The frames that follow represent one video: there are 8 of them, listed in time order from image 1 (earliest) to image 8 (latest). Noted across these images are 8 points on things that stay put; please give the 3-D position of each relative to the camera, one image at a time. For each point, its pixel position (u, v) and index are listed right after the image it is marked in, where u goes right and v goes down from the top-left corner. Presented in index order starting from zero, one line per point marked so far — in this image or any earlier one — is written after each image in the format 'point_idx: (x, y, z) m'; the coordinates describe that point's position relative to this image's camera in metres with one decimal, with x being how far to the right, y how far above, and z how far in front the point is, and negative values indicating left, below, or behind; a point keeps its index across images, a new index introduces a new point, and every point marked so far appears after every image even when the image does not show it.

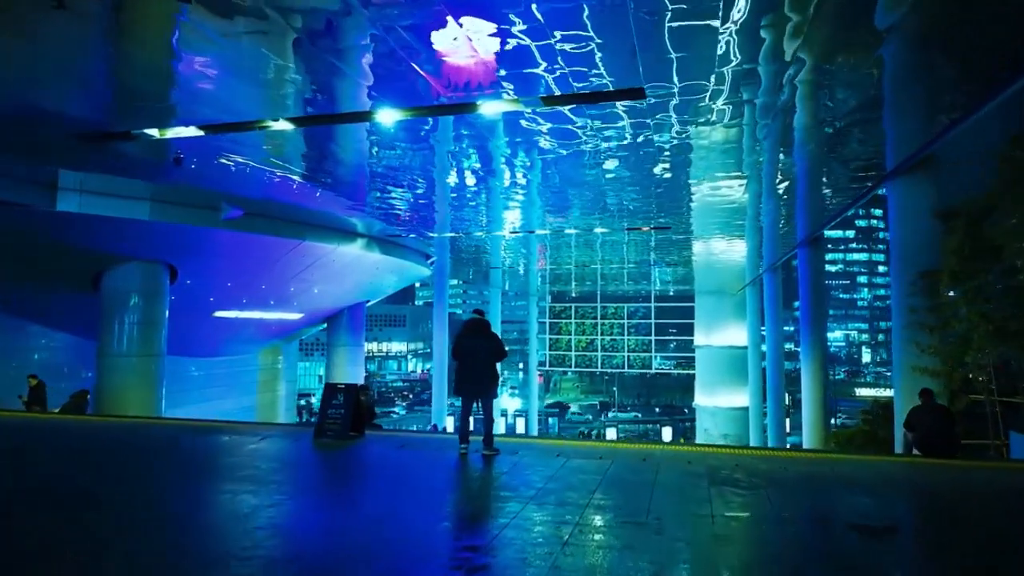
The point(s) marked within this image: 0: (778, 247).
0: (+7.8, +1.1, +19.8) m
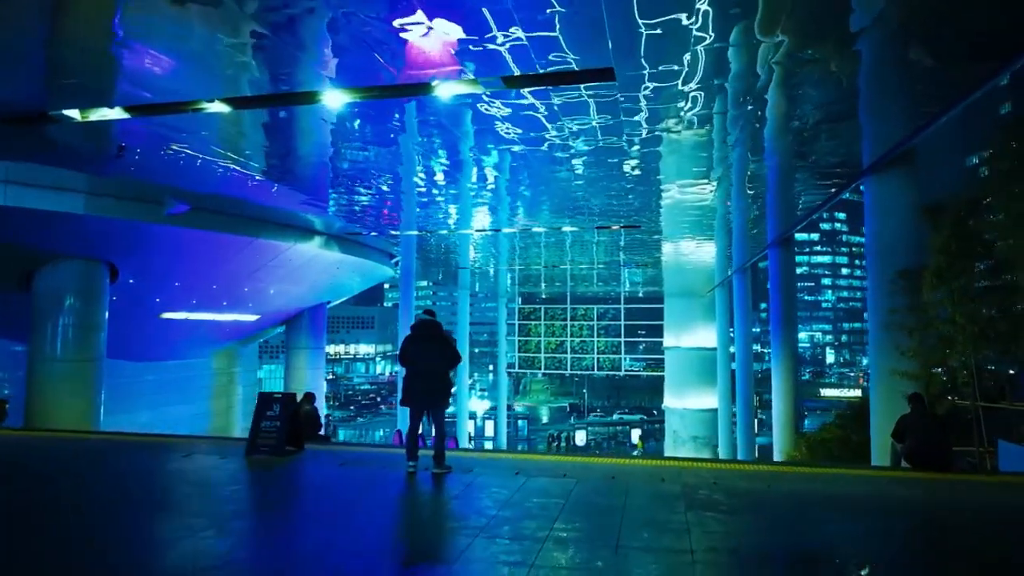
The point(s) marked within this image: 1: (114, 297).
0: (+6.8, +1.1, +19.7) m
1: (-7.8, -0.1, +13.3) m
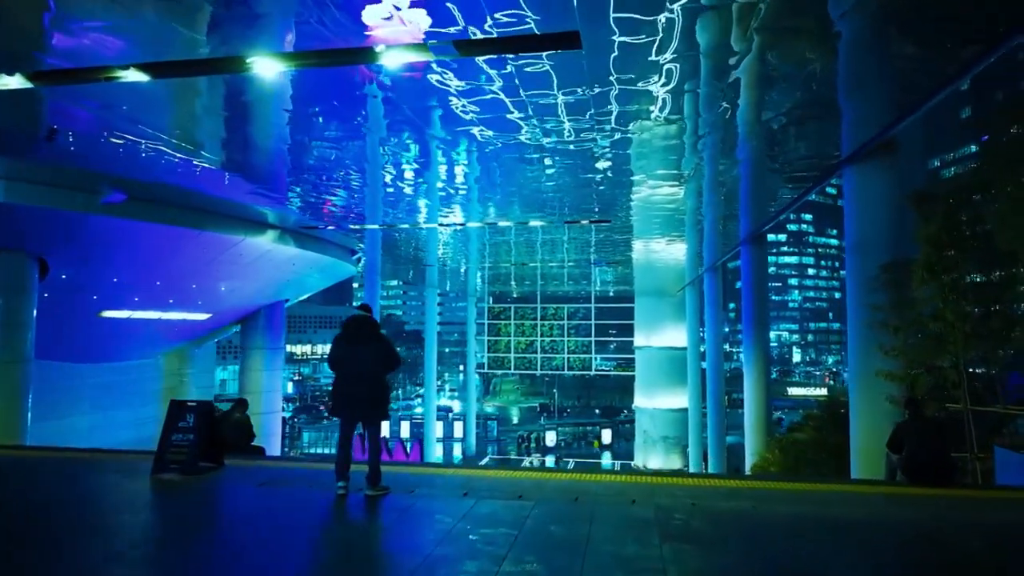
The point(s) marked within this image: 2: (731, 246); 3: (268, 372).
0: (+5.9, +1.1, +19.5) m
1: (-8.5, -0.1, +12.5) m
2: (+6.2, +1.1, +19.2) m
3: (-6.5, -2.2, +18.6) m
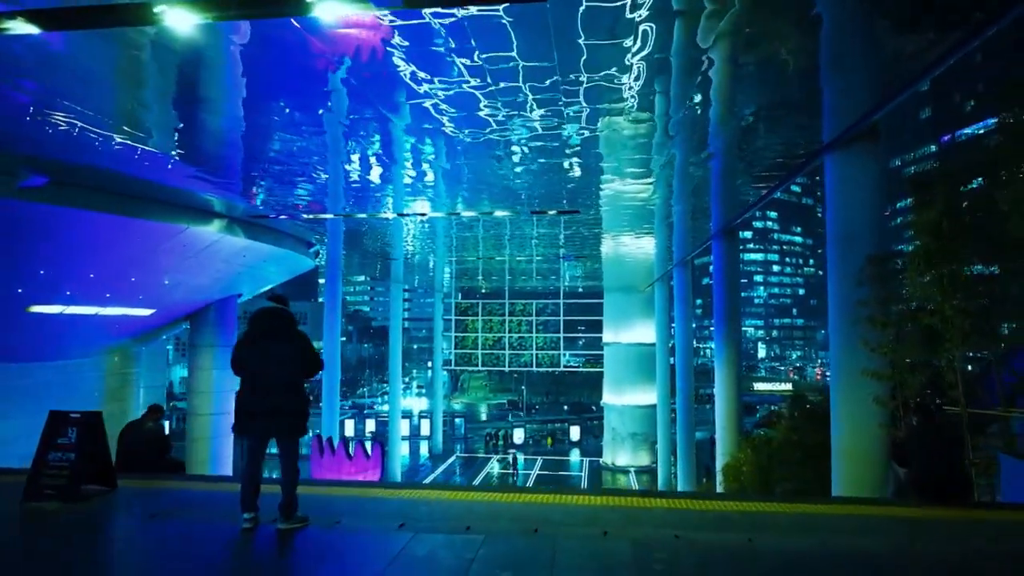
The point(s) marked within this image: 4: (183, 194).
0: (+5.0, +1.2, +19.2) m
1: (-9.1, 0.0, +11.5) m
2: (+5.2, +1.2, +18.9) m
3: (-7.4, -2.1, +17.7) m
4: (-5.5, +1.6, +11.5) m
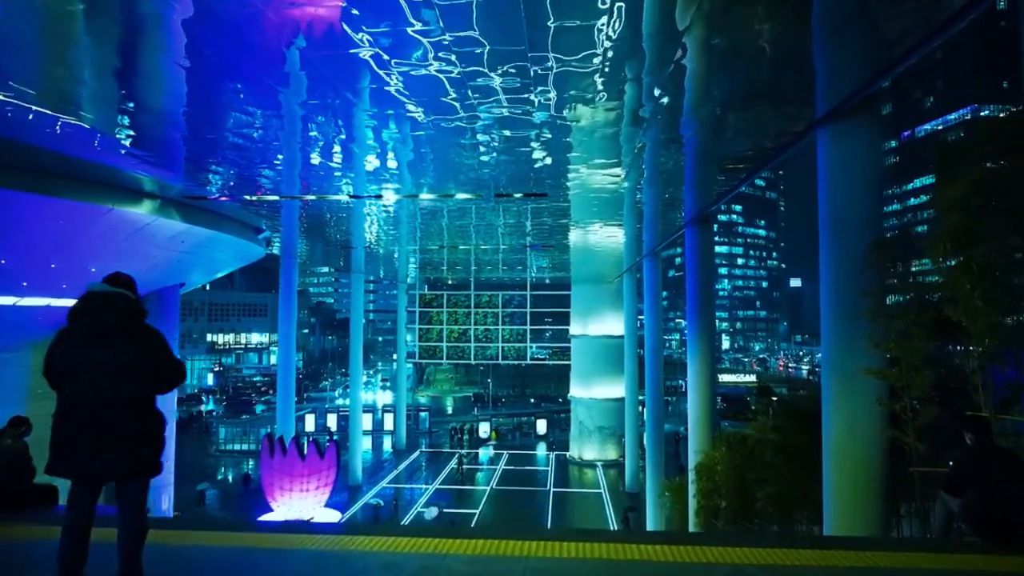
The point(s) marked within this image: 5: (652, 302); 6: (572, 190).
0: (+4.0, +1.5, +18.7) m
1: (-9.6, +0.2, +10.4) m
2: (+4.3, +1.5, +18.4) m
3: (-8.3, -1.8, +16.7) m
4: (-6.1, +1.8, +10.5) m
5: (+4.1, -0.6, +19.7) m
6: (+1.2, +2.0, +13.7) m
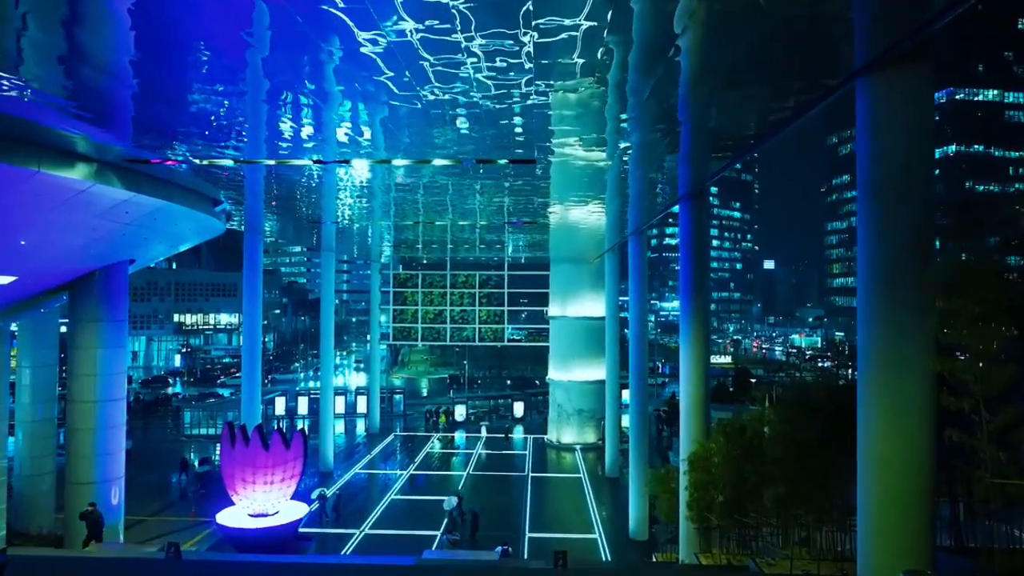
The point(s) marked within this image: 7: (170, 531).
0: (+3.5, +2.0, +18.0) m
1: (-9.9, +0.6, +9.2) m
2: (+3.8, +2.0, +17.7) m
3: (-8.8, -1.3, +15.6) m
4: (-6.3, +2.1, +9.3) m
5: (+3.5, 0.0, +19.0) m
6: (+0.8, +2.4, +12.8) m
7: (-8.4, -5.9, +16.7) m
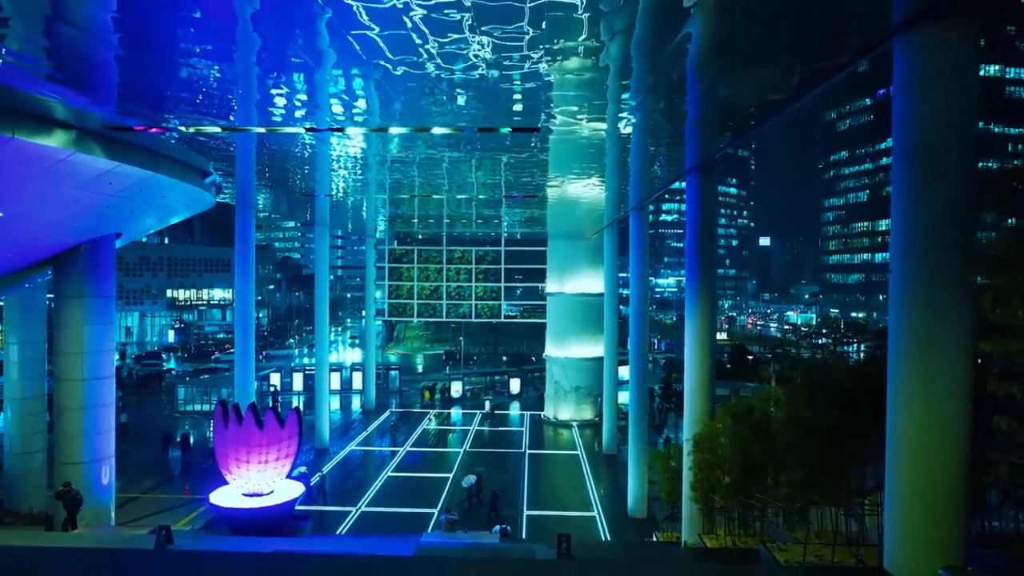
0: (+3.5, +2.6, +17.6) m
1: (-9.9, +0.9, +8.7) m
2: (+3.7, +2.6, +17.3) m
3: (-8.8, -0.7, +15.2) m
4: (-6.3, +2.4, +8.9) m
5: (+3.4, +0.6, +18.7) m
6: (+0.8, +2.9, +12.4) m
7: (-8.4, -5.3, +16.5) m
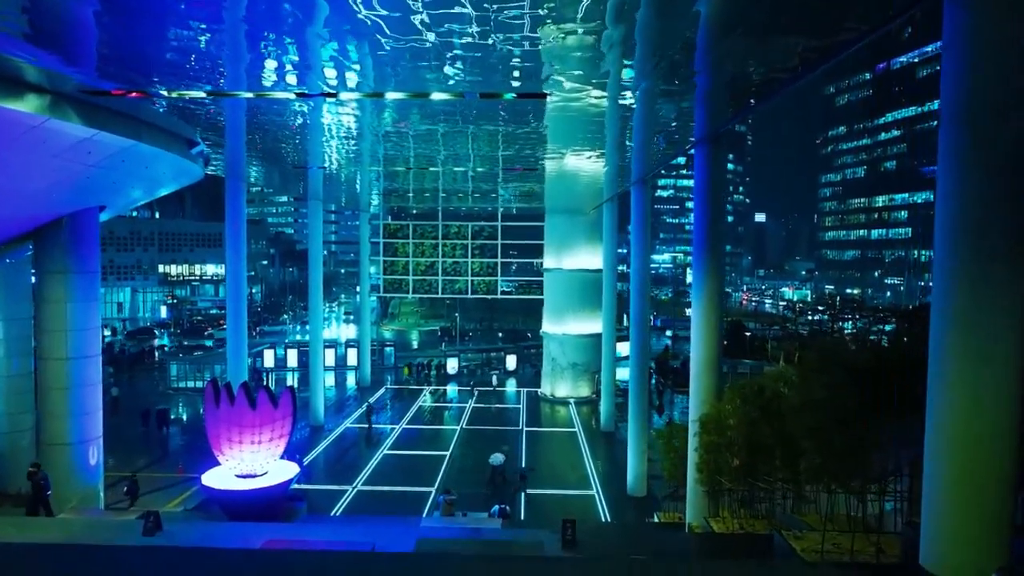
0: (+3.4, +3.2, +17.1) m
1: (-9.8, +1.2, +8.2) m
2: (+3.7, +3.2, +16.8) m
3: (-8.8, -0.2, +14.8) m
4: (-6.3, +2.8, +8.3) m
5: (+3.4, +1.3, +18.3) m
6: (+0.9, +3.3, +11.9) m
7: (-8.5, -4.8, +16.2) m
